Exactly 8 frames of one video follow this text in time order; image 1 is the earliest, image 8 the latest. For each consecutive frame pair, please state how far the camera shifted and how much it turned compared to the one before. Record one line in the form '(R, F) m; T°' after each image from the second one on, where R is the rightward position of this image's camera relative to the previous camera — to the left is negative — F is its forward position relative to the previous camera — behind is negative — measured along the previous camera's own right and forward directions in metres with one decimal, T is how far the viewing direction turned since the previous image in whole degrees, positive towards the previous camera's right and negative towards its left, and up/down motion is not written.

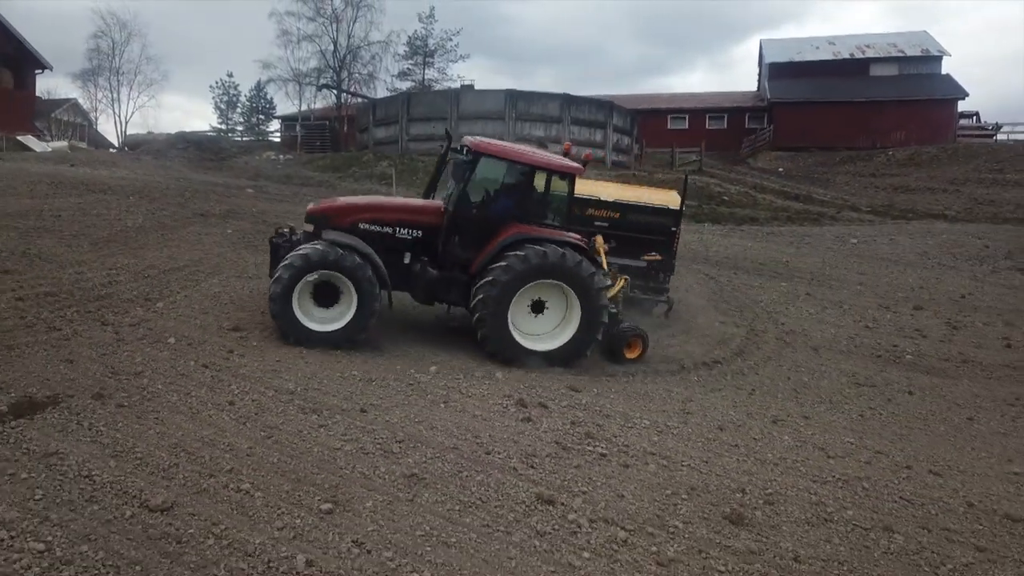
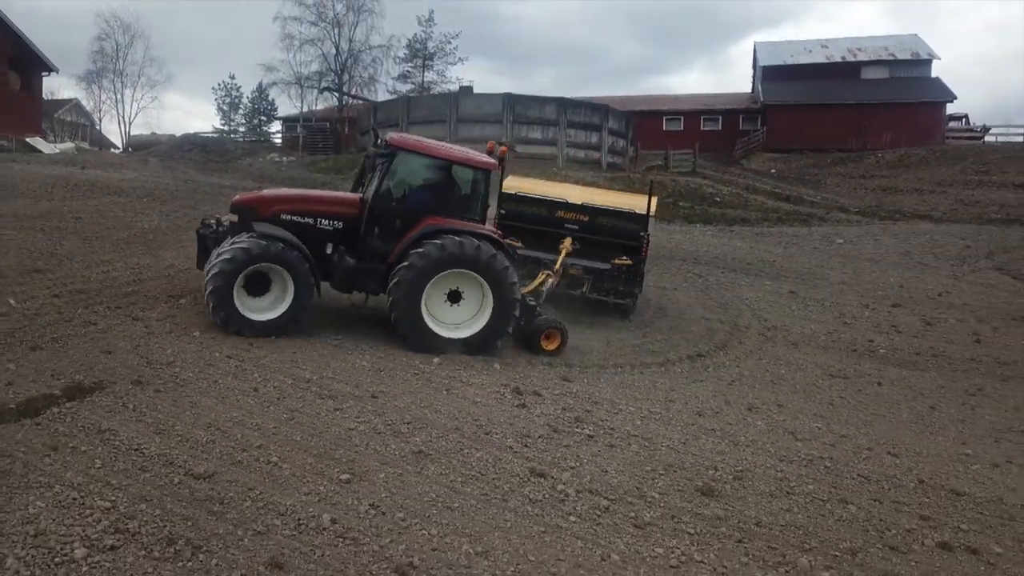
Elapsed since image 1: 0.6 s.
(0.0, -0.5) m; 0°
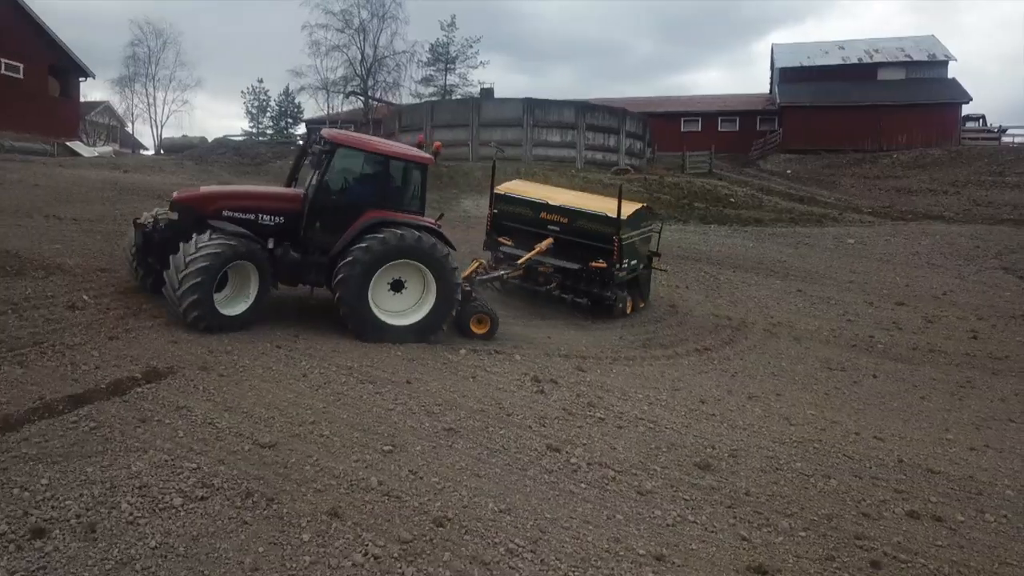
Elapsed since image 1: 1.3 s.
(0.0, -0.7) m; -1°
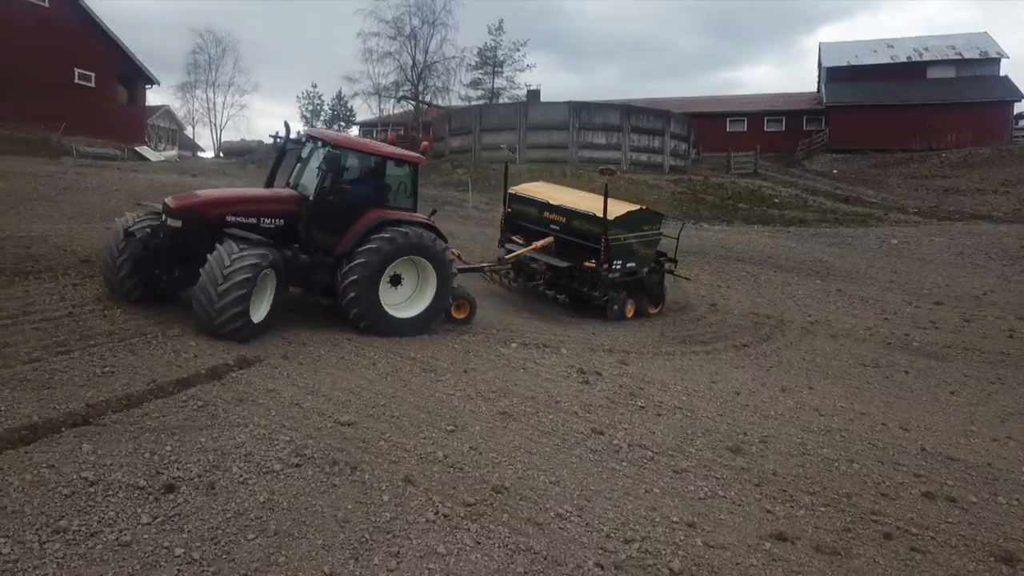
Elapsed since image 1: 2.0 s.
(0.0, -0.6) m; -3°
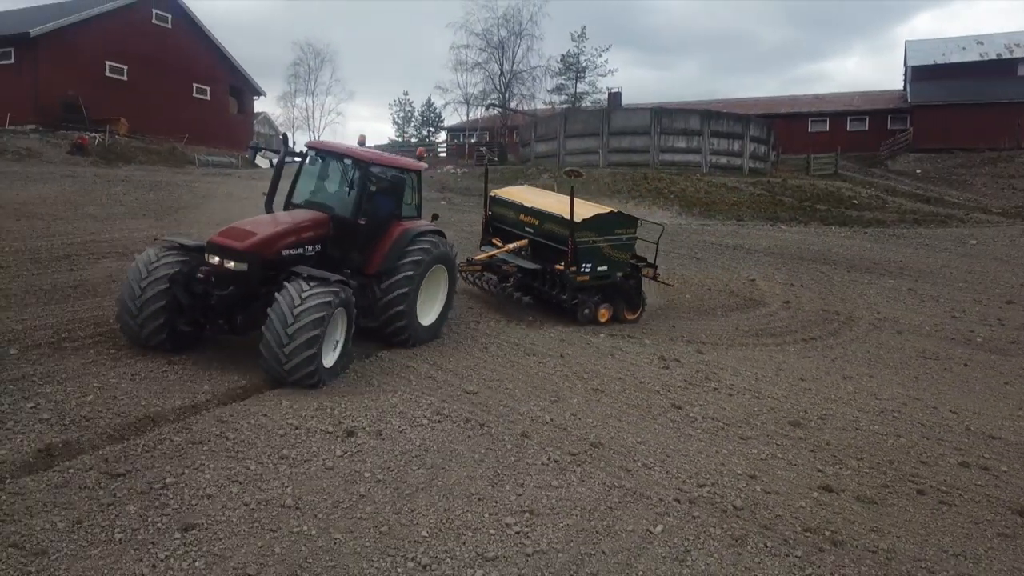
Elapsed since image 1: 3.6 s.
(-0.1, -1.2) m; -6°
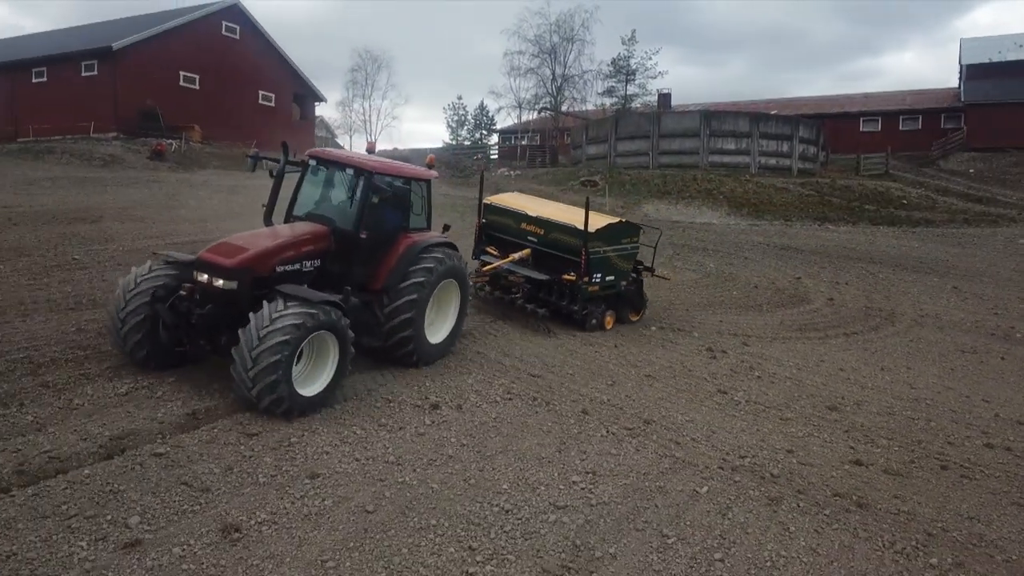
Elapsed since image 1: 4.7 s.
(-0.1, -0.8) m; -3°
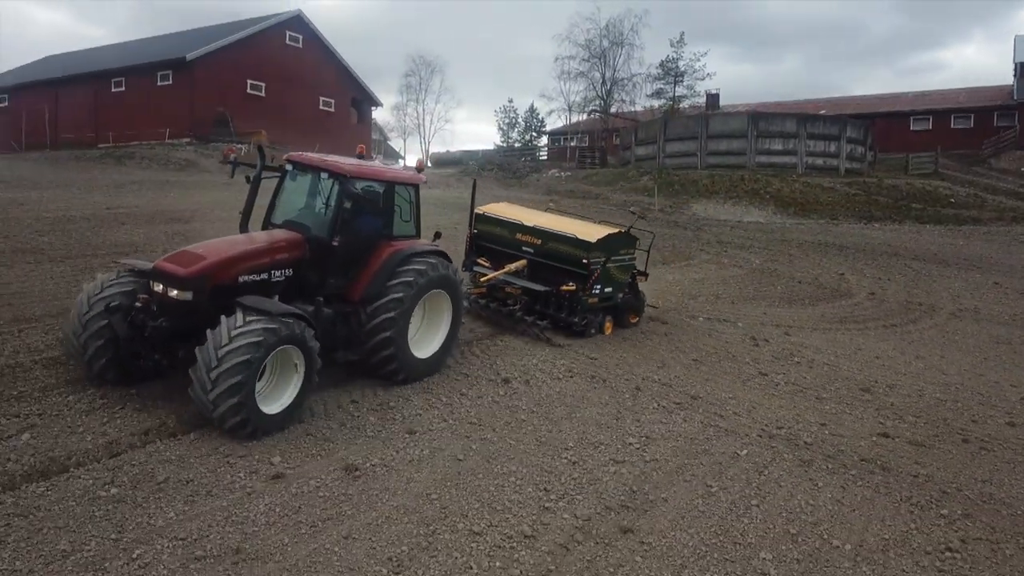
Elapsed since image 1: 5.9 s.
(-0.1, -0.9) m; -3°
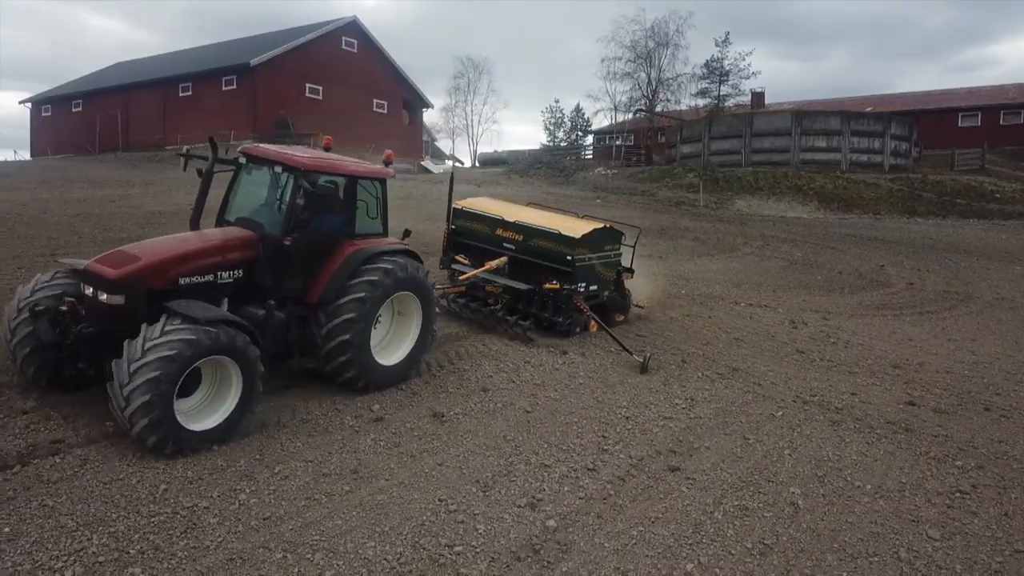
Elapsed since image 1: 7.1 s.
(-0.2, -0.9) m; -3°
